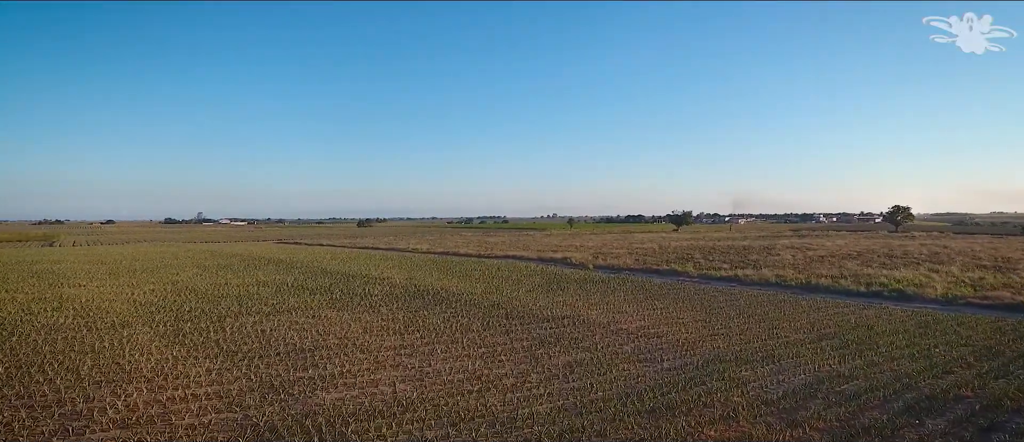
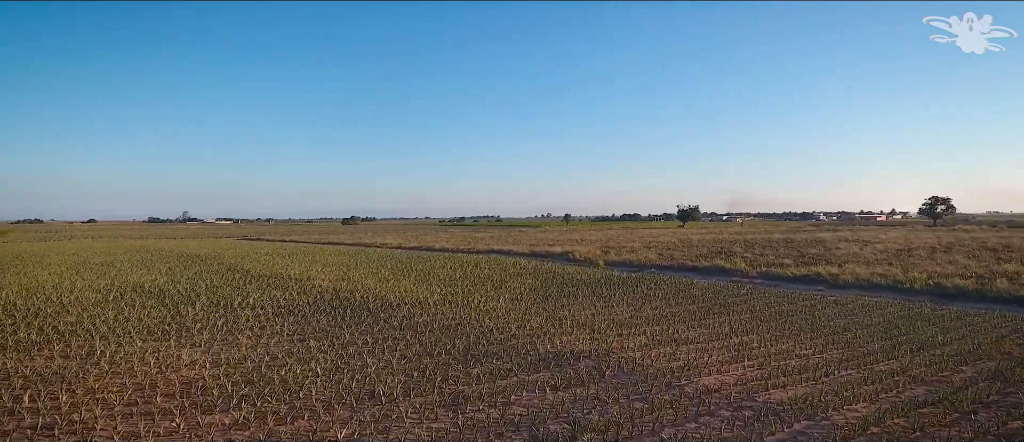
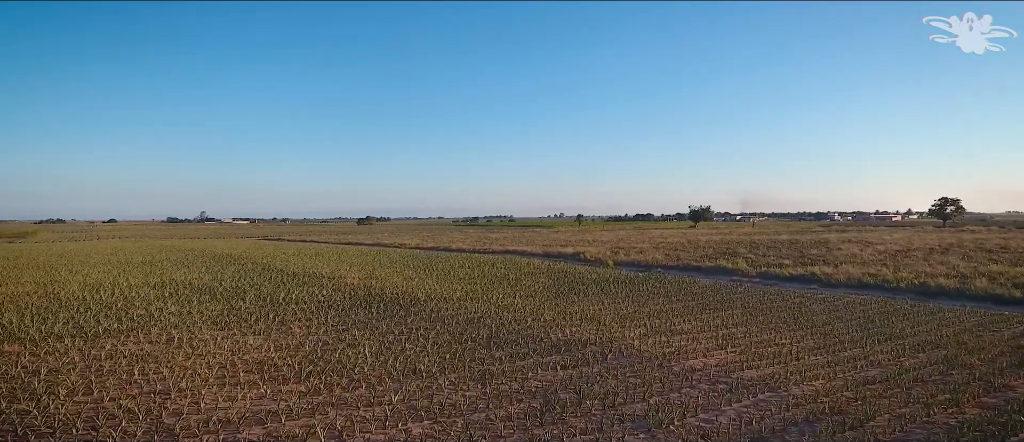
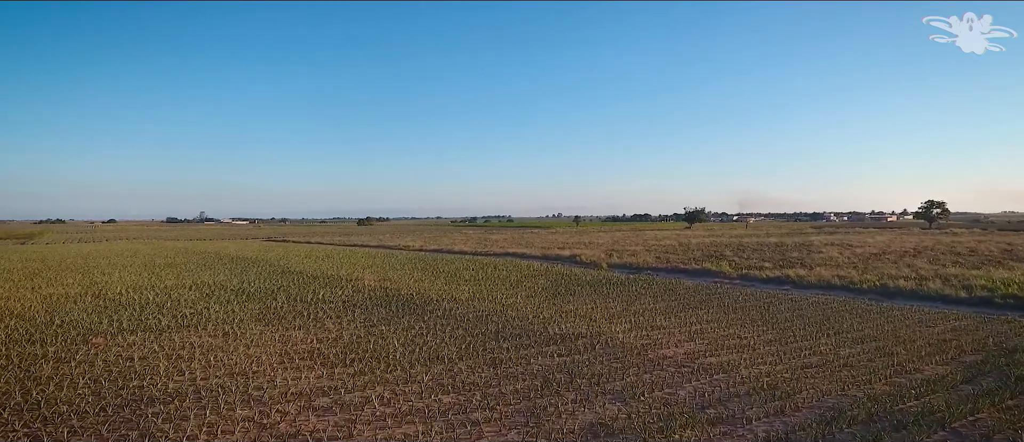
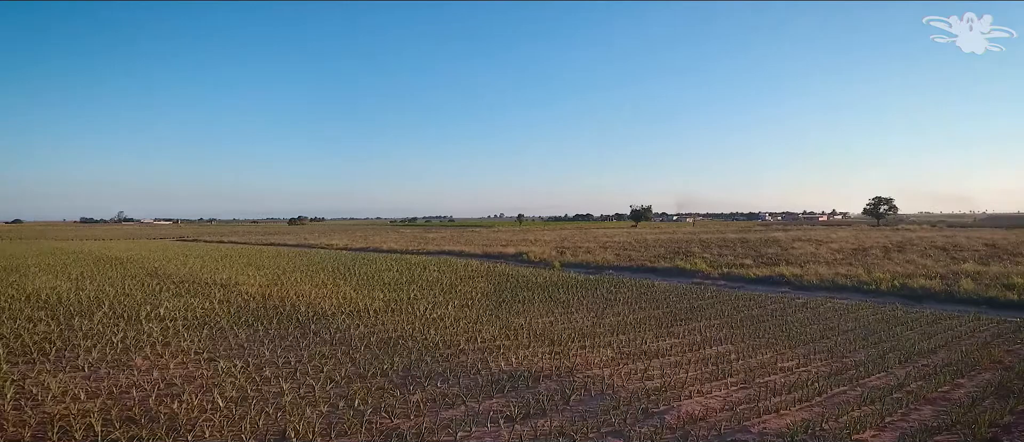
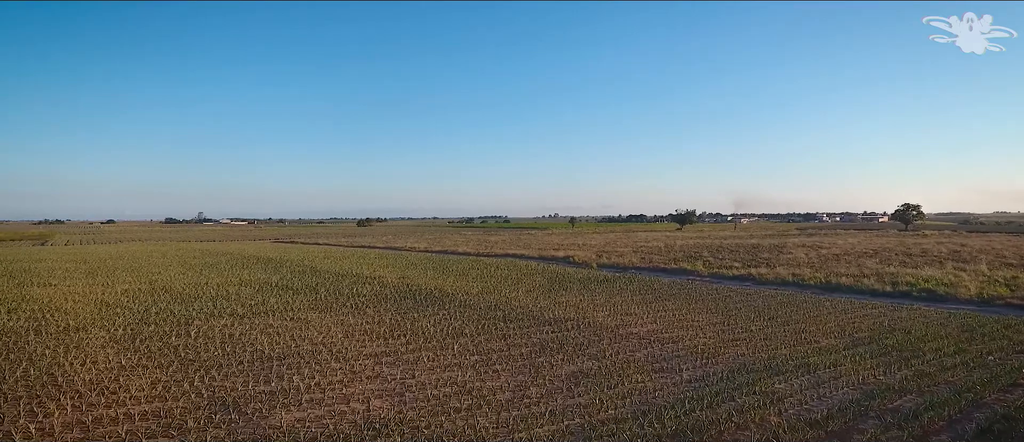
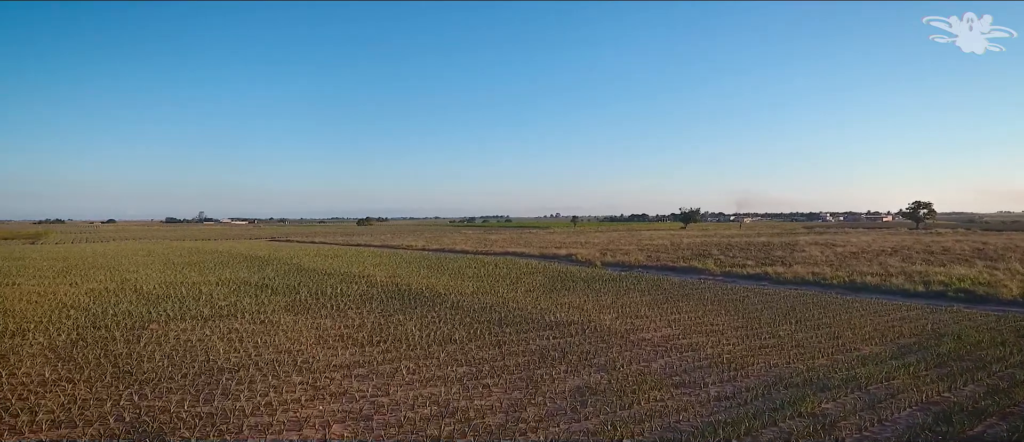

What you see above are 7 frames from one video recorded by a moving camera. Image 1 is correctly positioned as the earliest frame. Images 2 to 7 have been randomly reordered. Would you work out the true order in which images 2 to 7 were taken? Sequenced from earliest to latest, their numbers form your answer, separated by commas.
6, 7, 4, 3, 2, 5
